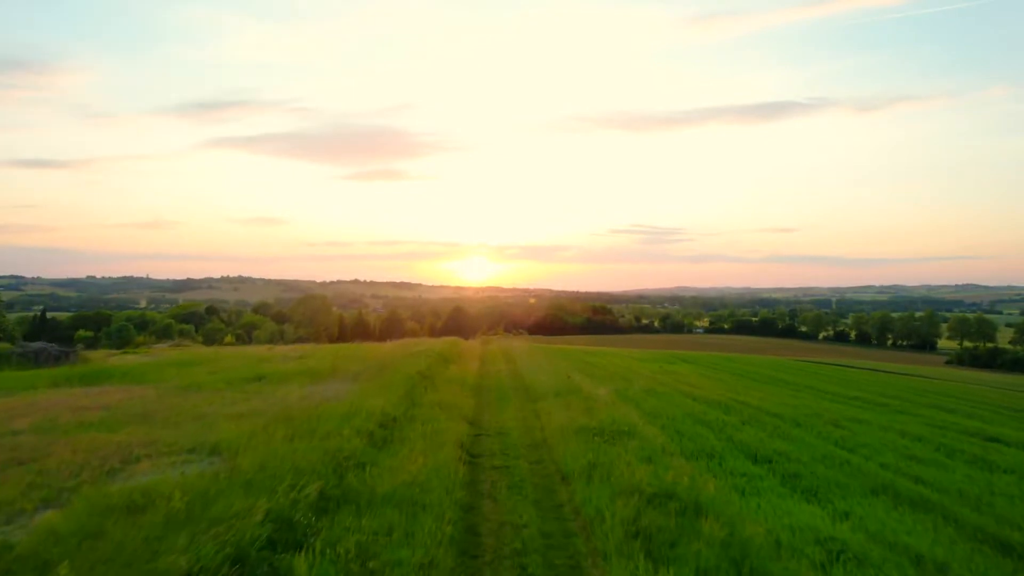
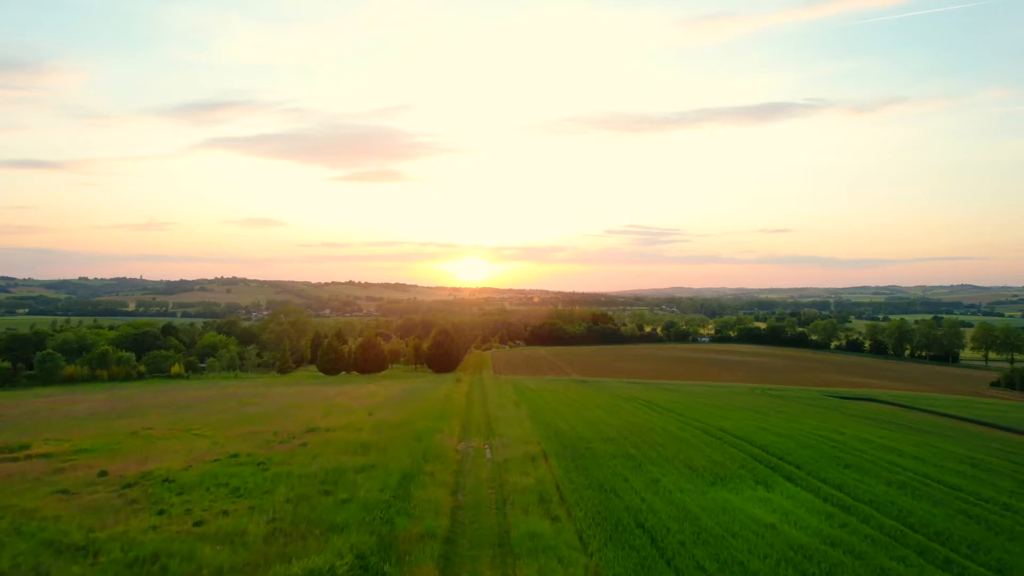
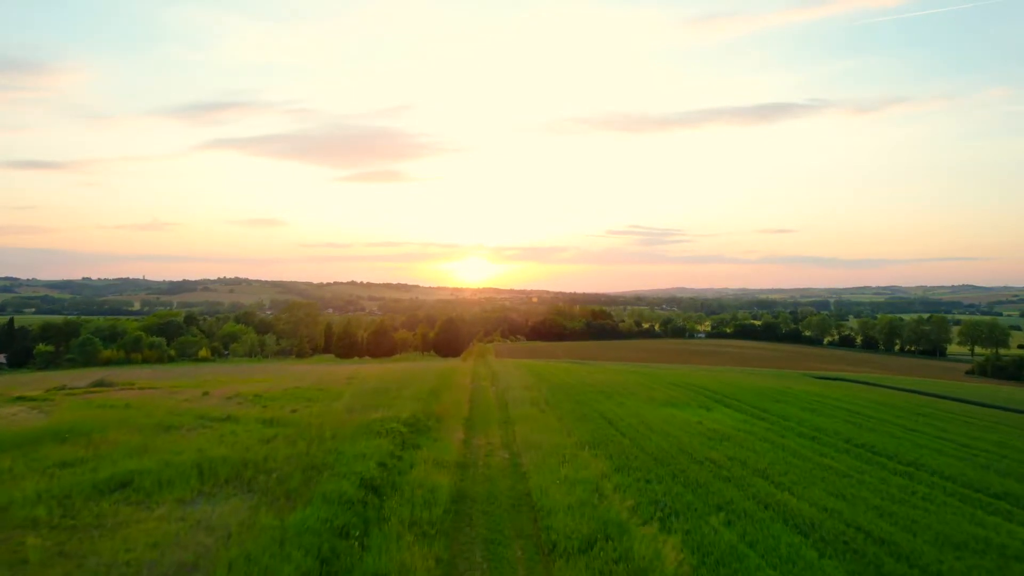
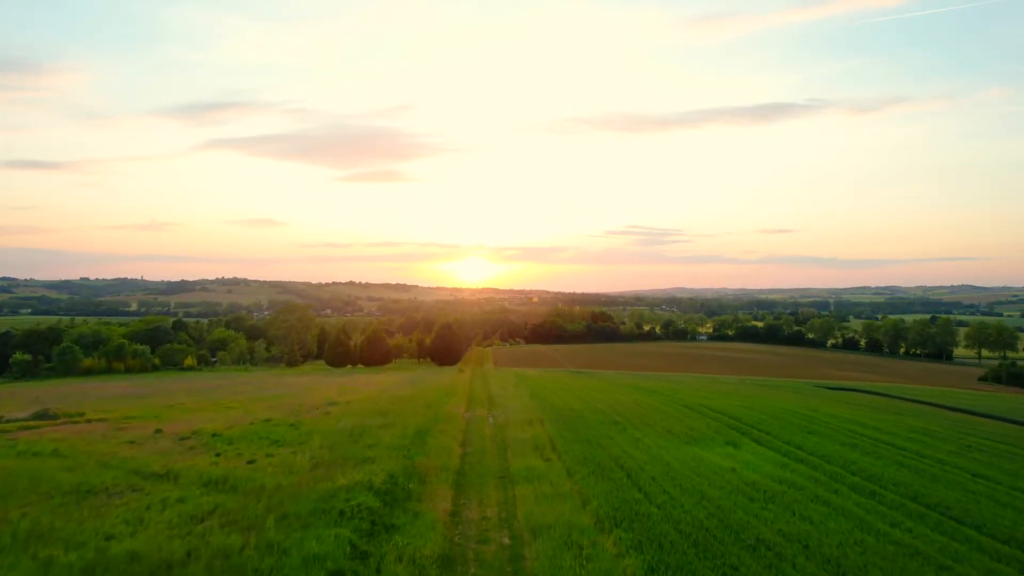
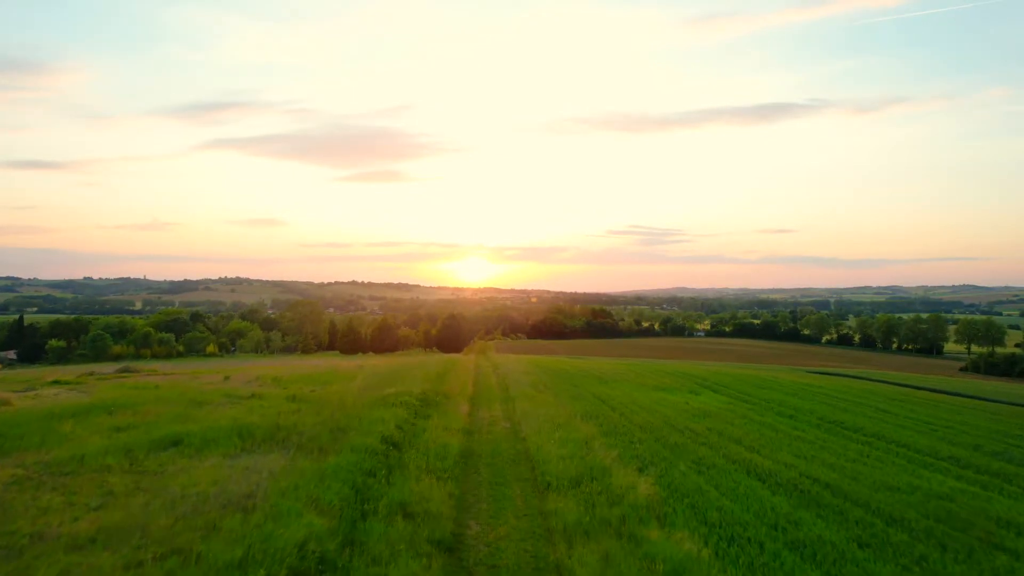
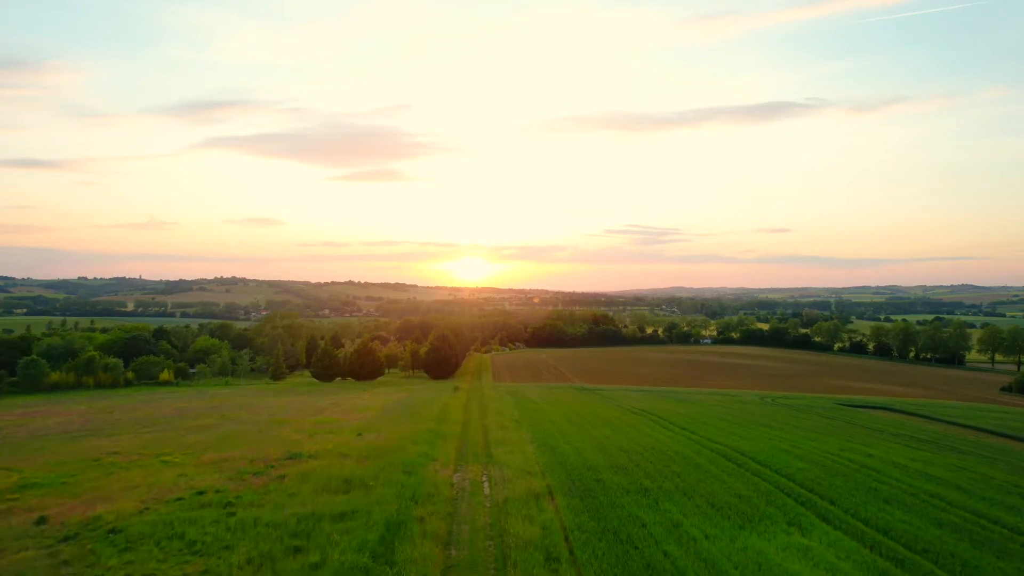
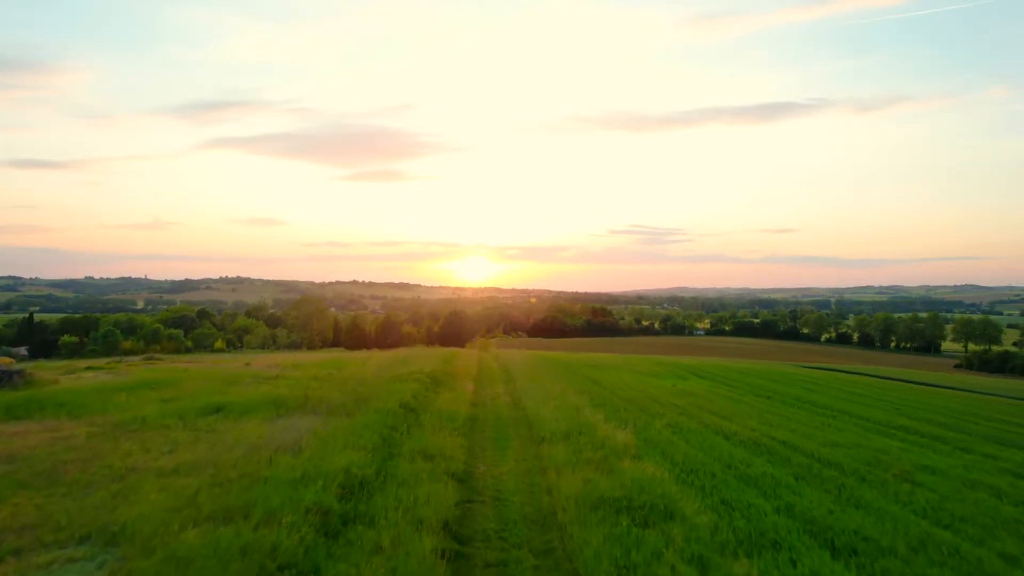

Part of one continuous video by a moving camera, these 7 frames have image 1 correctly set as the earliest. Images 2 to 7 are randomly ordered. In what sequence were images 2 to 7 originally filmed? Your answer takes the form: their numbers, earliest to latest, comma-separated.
7, 5, 3, 4, 2, 6
